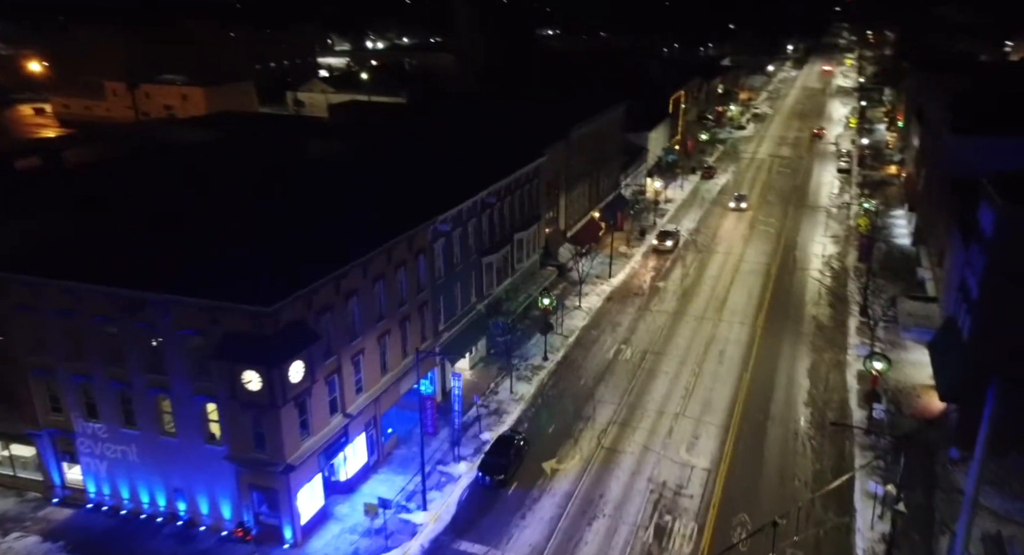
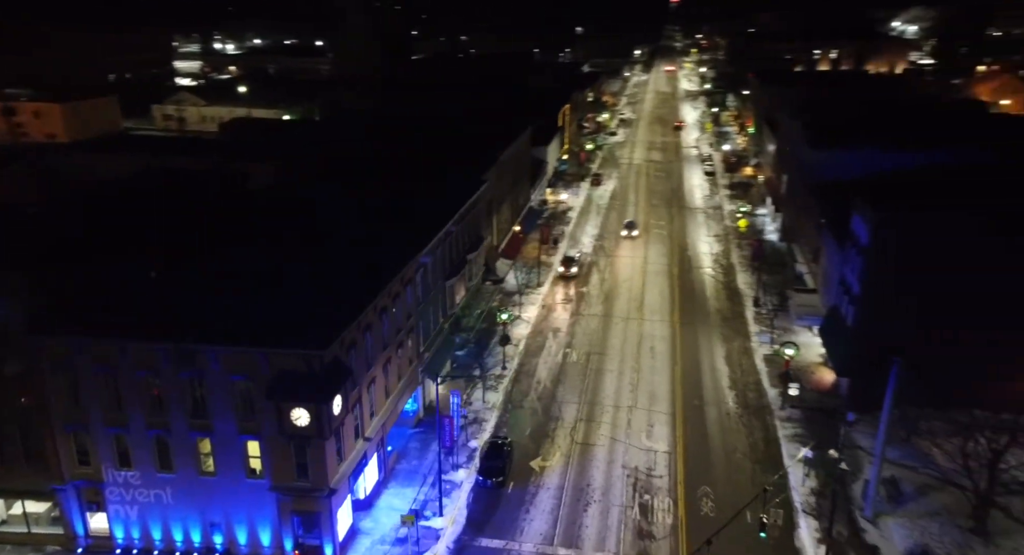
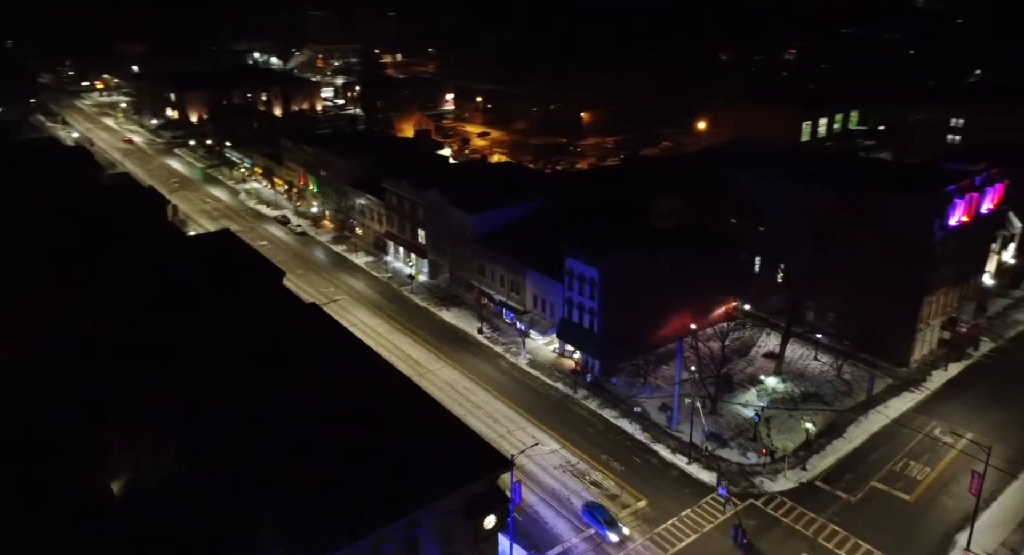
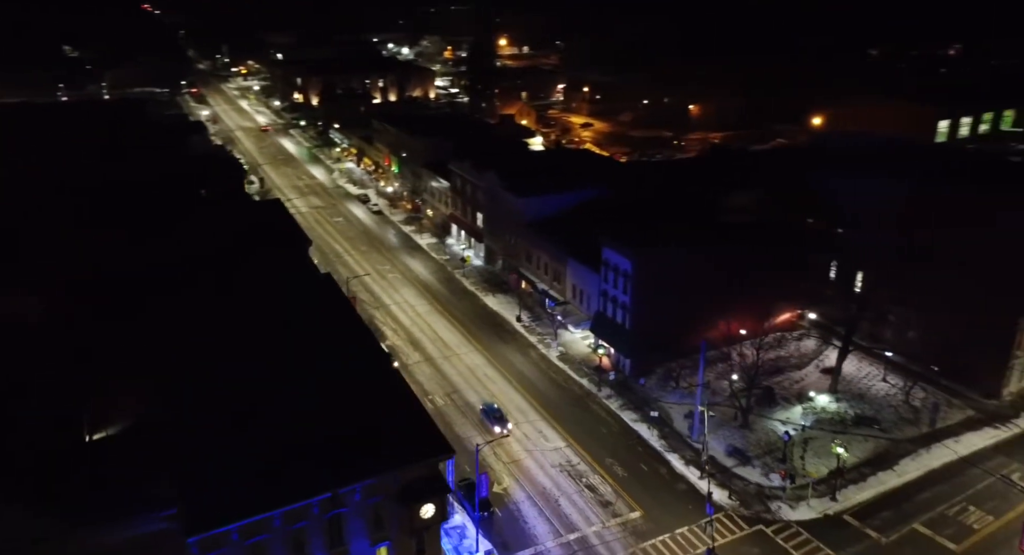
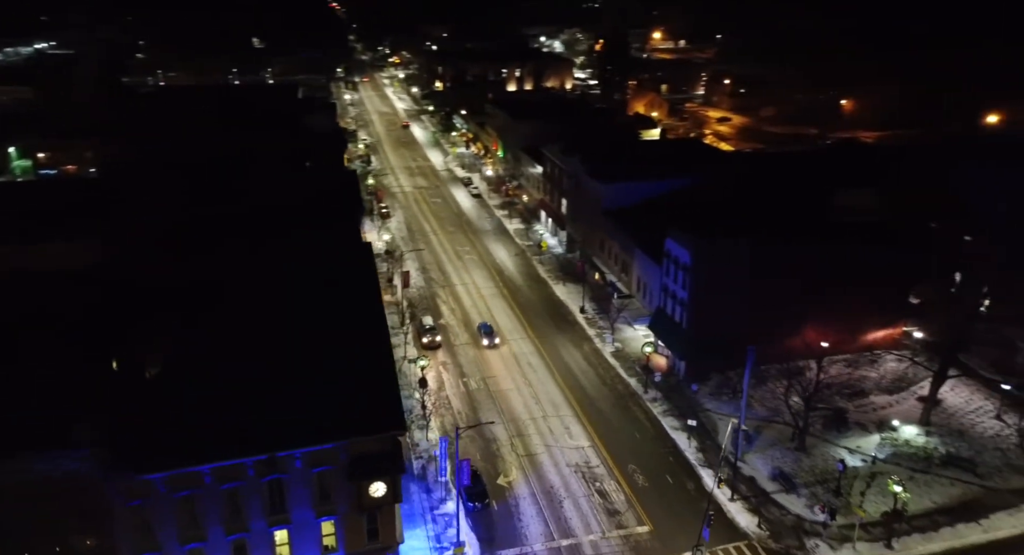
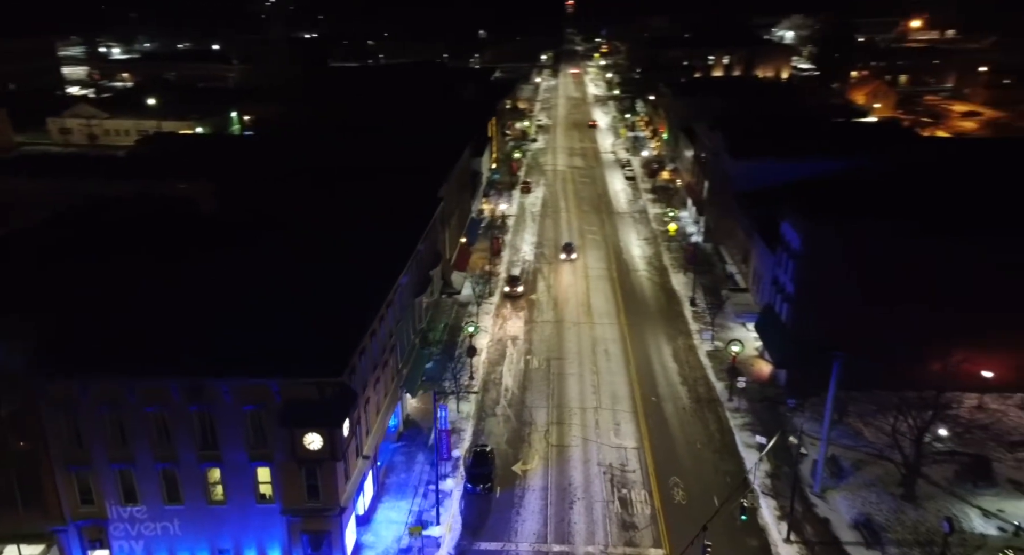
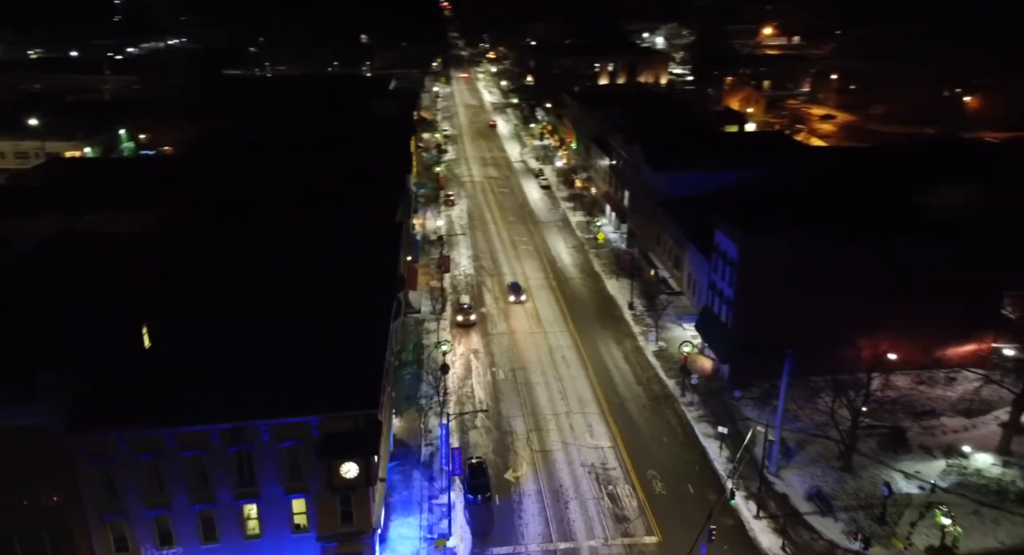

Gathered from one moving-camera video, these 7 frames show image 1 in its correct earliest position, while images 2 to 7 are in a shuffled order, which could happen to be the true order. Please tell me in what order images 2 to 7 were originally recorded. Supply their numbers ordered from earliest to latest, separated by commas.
2, 6, 7, 5, 4, 3
